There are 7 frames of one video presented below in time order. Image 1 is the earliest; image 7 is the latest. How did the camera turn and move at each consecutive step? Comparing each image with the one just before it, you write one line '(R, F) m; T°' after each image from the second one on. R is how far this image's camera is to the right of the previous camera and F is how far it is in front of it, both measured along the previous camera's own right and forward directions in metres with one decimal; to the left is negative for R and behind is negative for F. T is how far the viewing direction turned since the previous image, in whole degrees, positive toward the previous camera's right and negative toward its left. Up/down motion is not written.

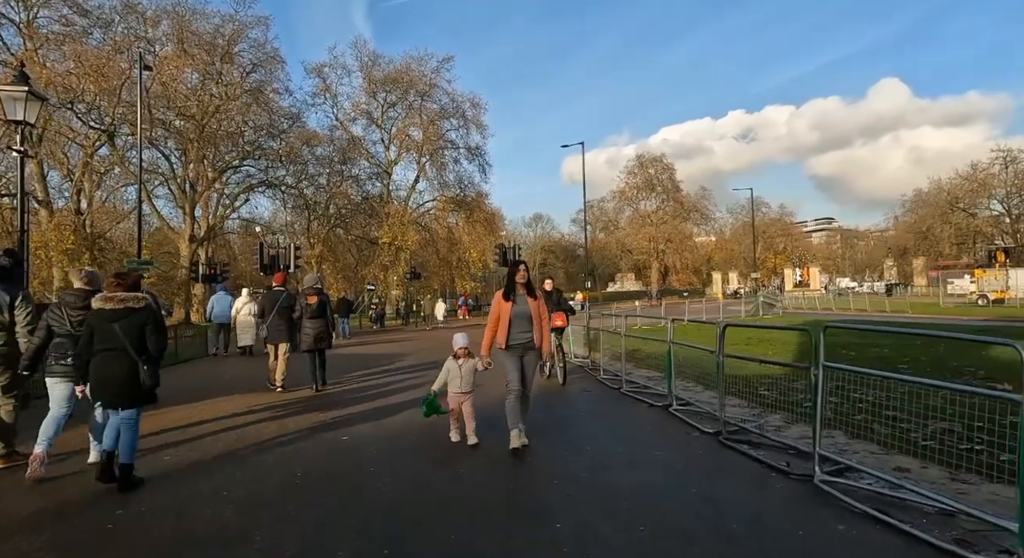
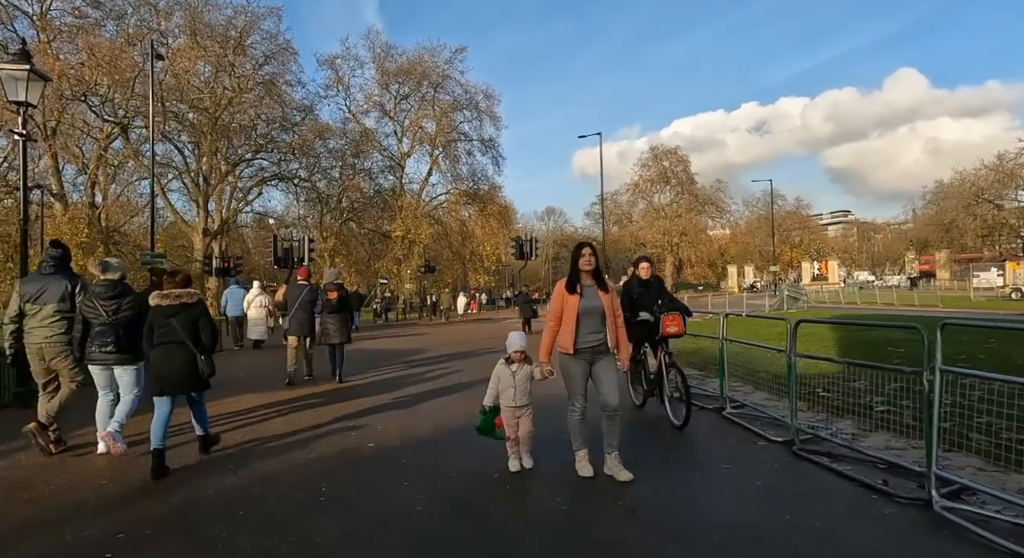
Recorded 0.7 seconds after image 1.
(-0.2, +0.5) m; -1°
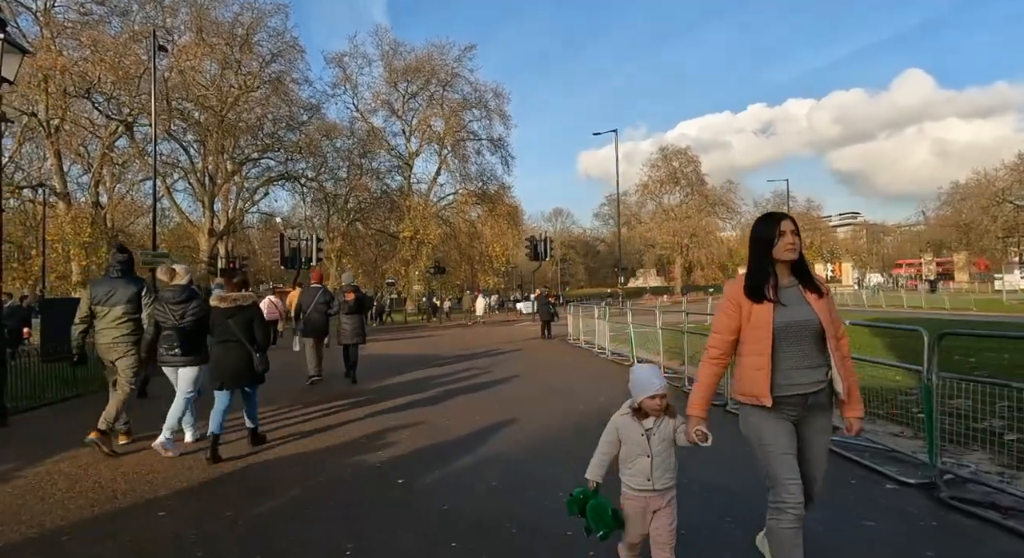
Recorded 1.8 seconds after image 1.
(-0.3, +0.8) m; -1°
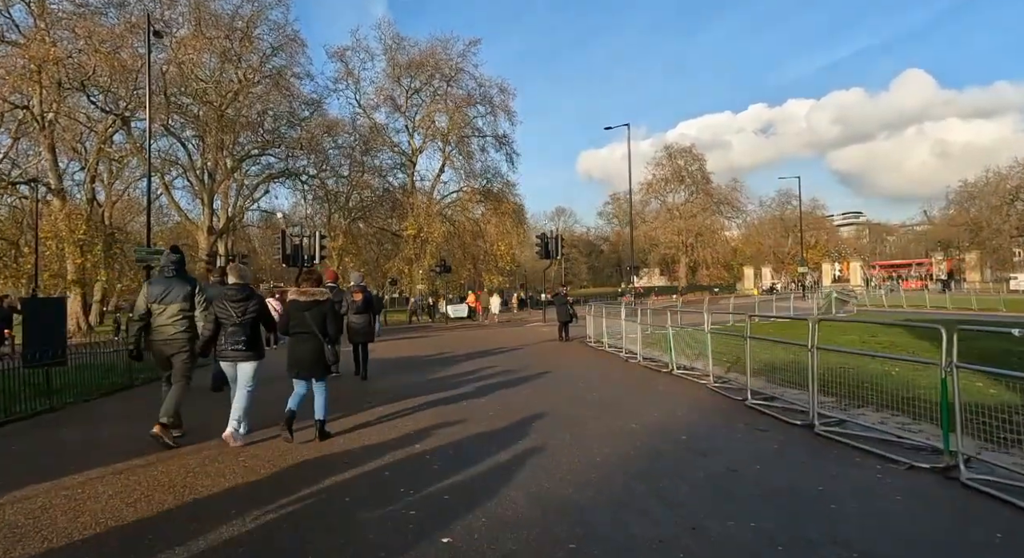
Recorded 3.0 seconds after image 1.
(-0.4, +0.9) m; 0°
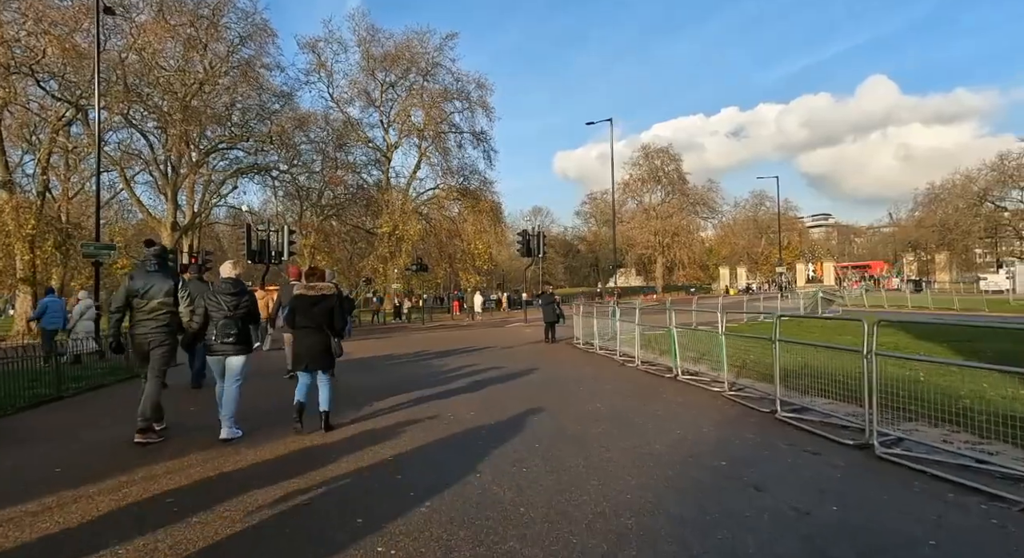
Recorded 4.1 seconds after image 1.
(-0.2, +0.9) m; +2°
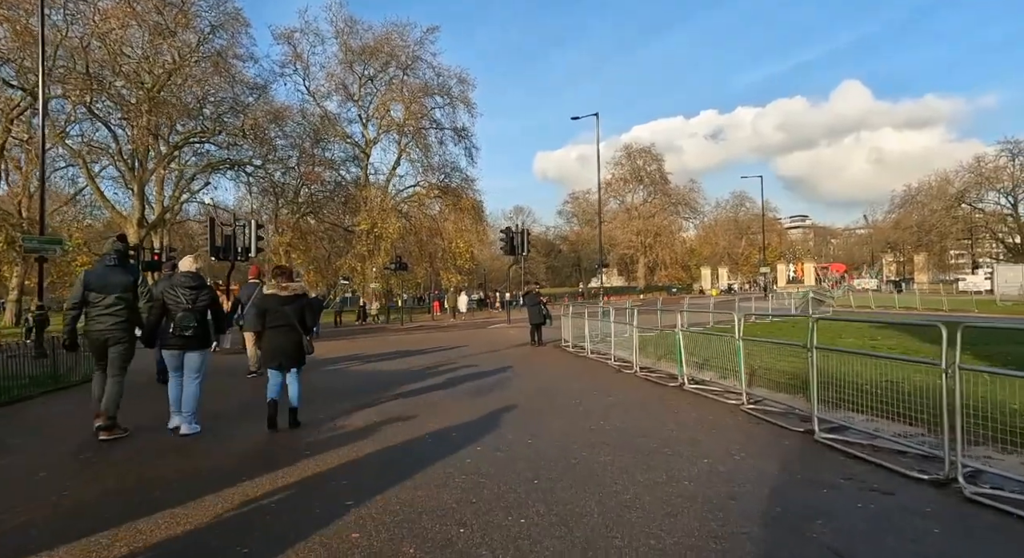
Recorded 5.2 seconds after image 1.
(-0.1, +0.9) m; +2°
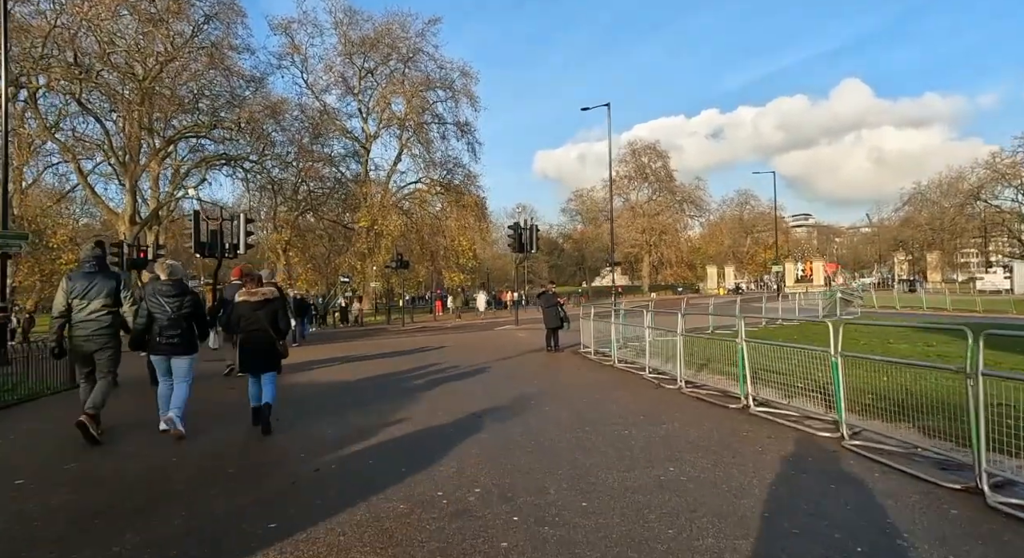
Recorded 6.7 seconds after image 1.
(-0.2, +1.3) m; 0°
